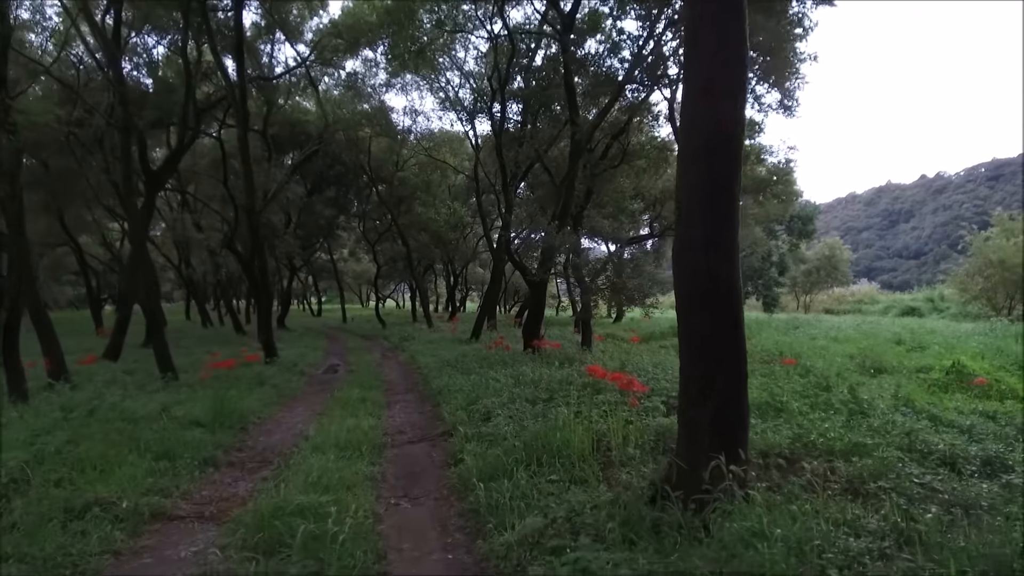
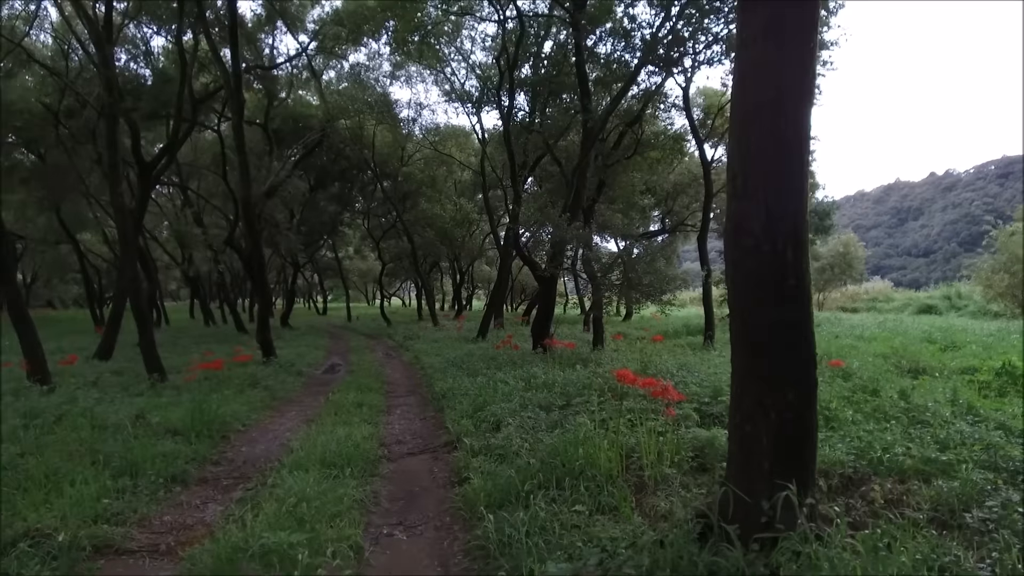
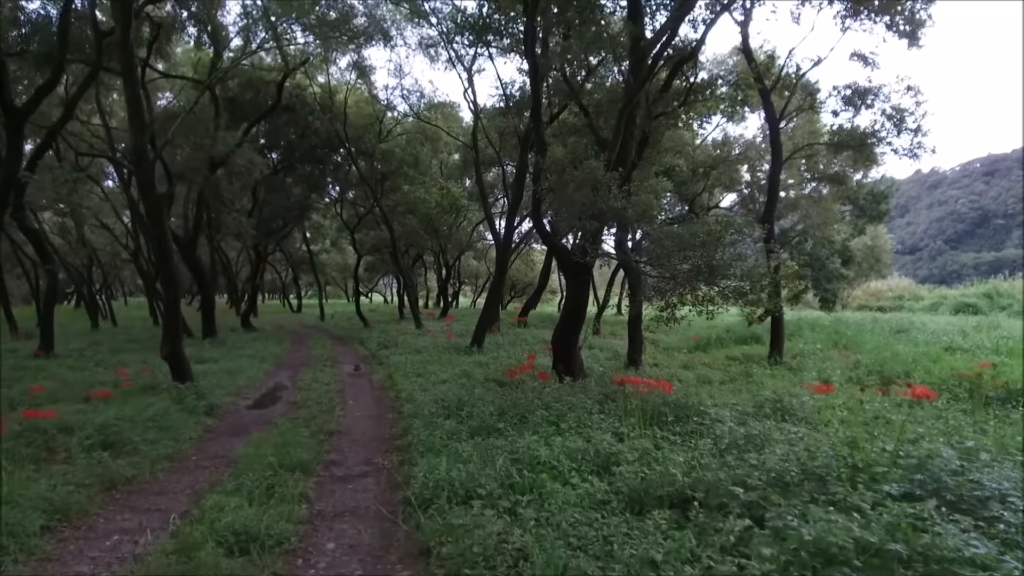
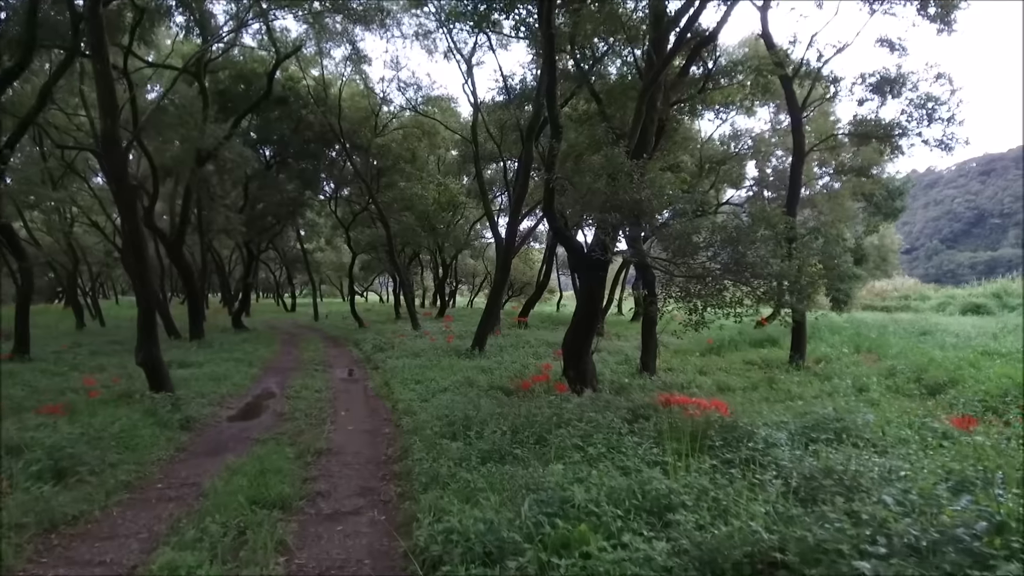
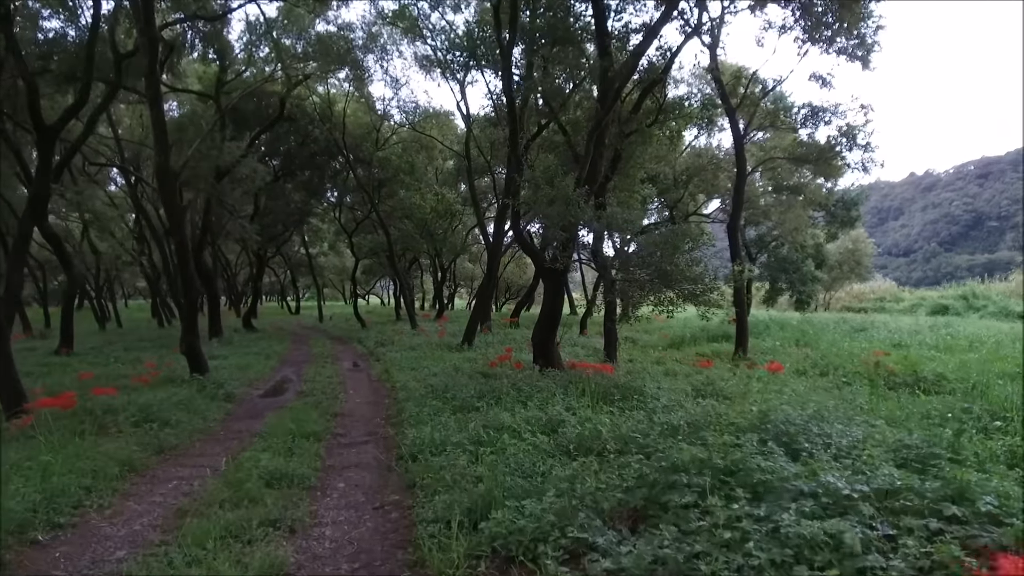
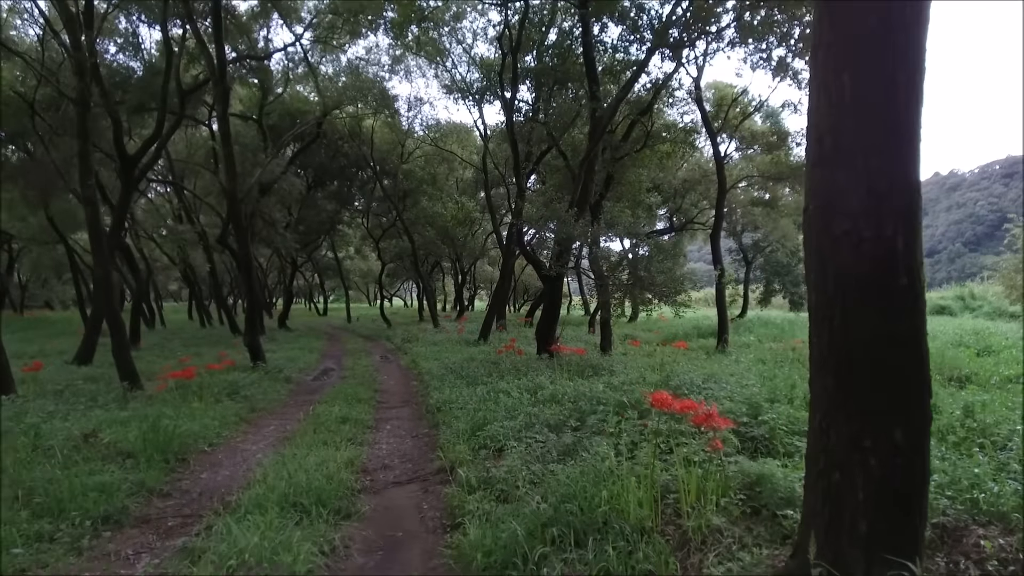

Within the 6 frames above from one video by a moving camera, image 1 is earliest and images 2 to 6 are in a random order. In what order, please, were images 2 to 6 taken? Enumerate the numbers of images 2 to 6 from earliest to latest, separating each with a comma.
2, 6, 5, 3, 4
